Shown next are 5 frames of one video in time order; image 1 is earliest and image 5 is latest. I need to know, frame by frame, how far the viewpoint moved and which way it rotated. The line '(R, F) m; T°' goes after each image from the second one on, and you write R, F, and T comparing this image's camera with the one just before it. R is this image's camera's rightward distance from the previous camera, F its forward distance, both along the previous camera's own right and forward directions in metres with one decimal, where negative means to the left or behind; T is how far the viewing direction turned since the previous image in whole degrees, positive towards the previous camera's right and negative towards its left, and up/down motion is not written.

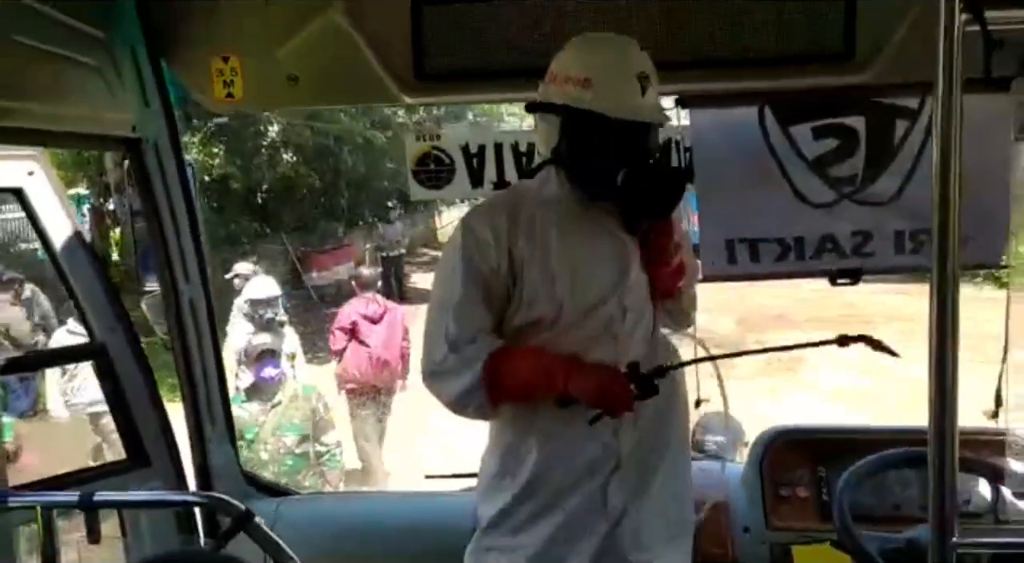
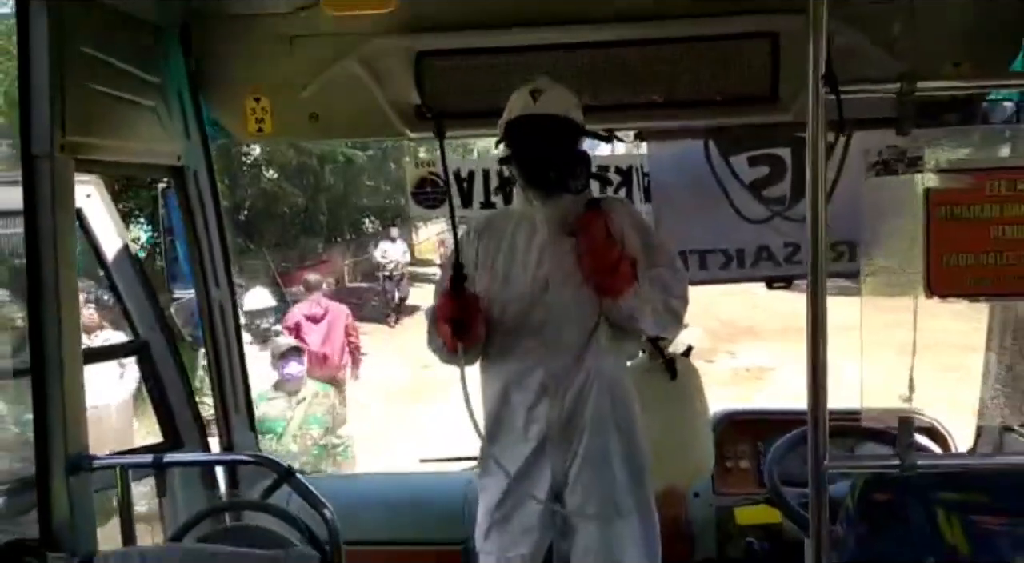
(0.0, -0.6) m; +2°
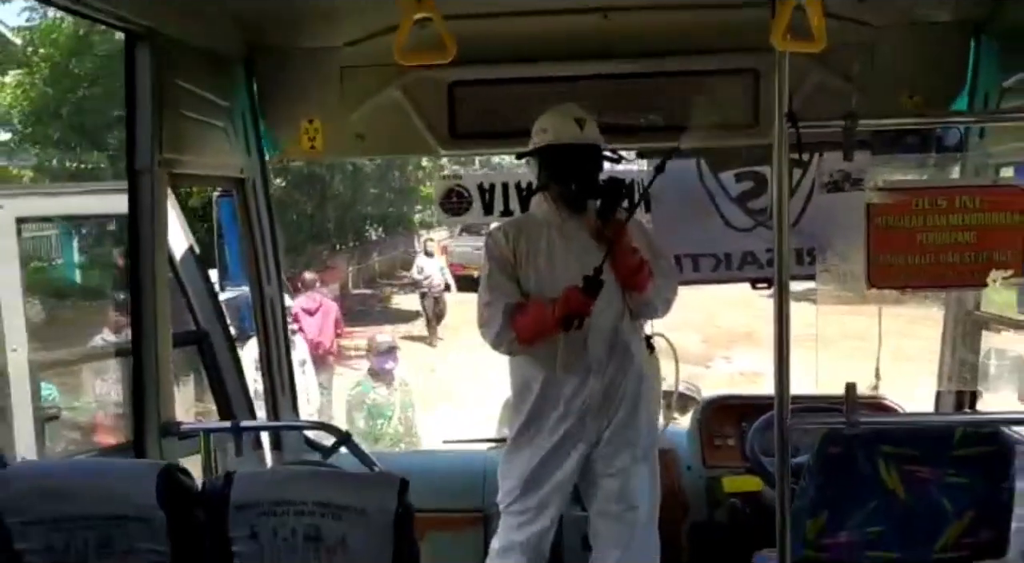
(-0.1, -0.6) m; 0°
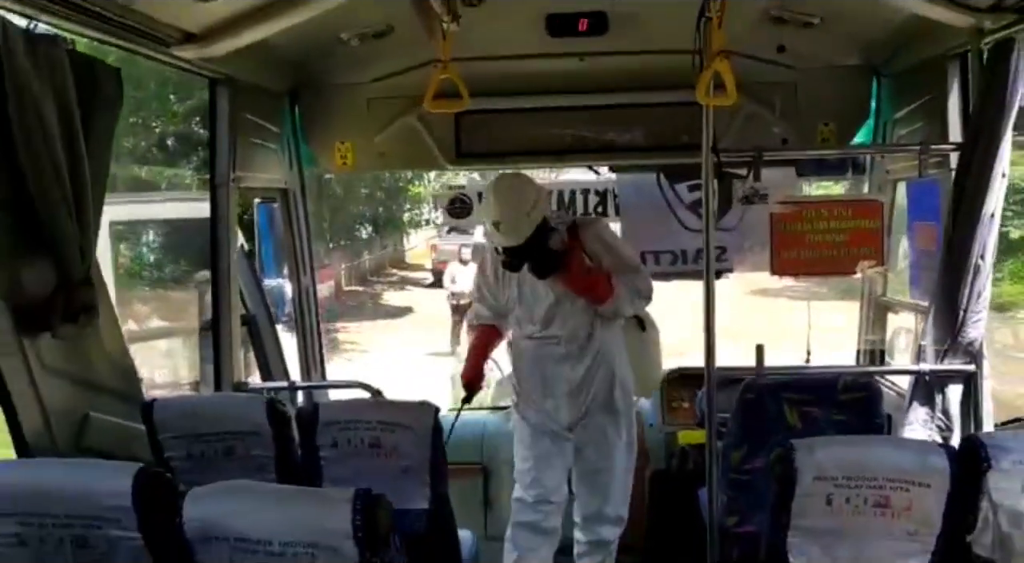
(-0.1, -0.9) m; +1°
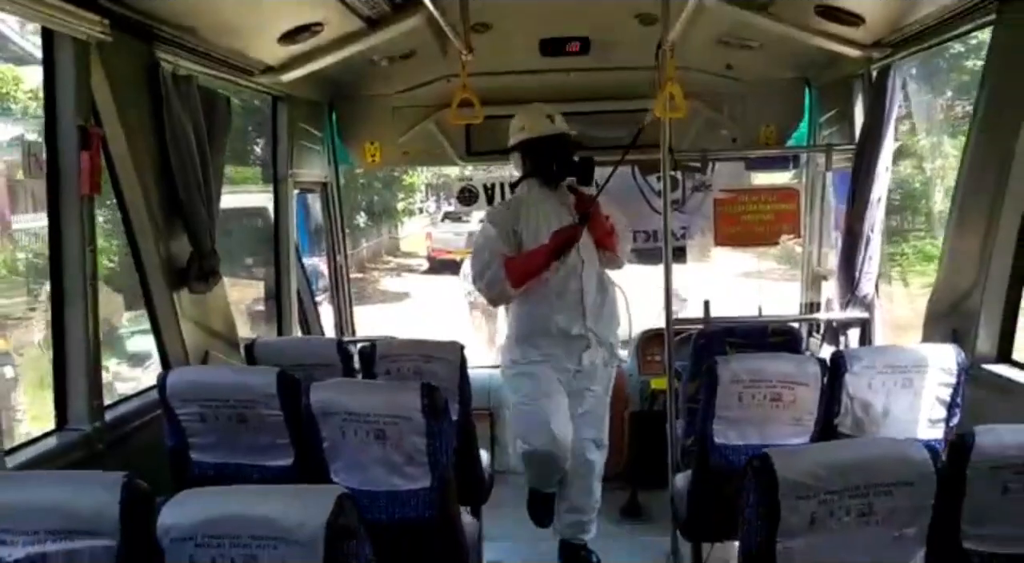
(-0.1, -1.1) m; +1°
